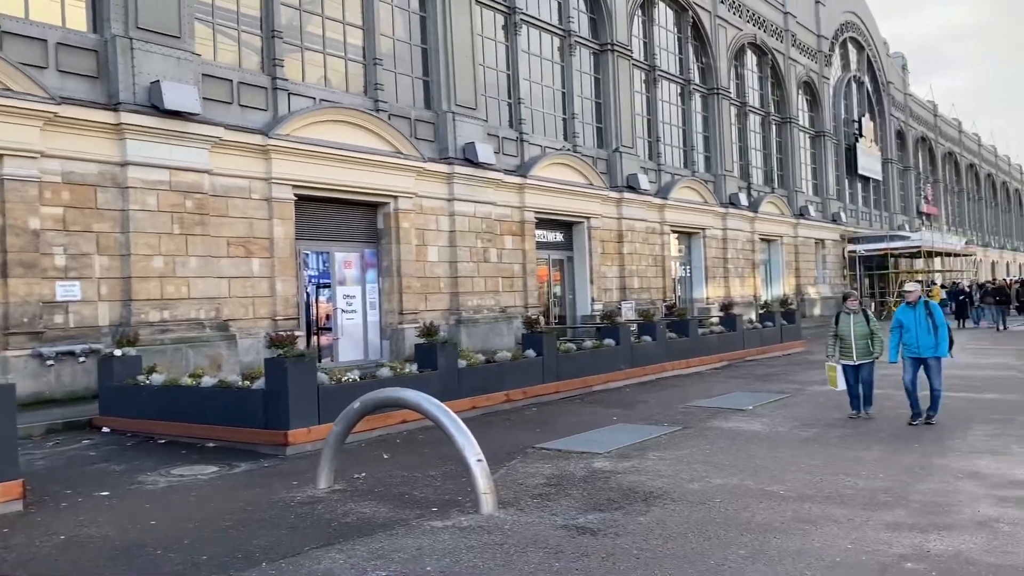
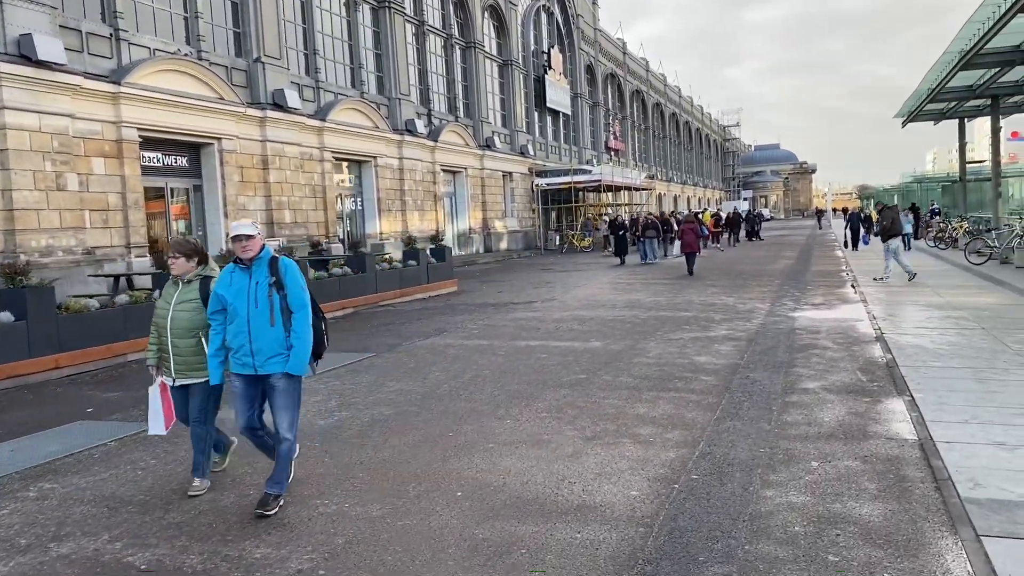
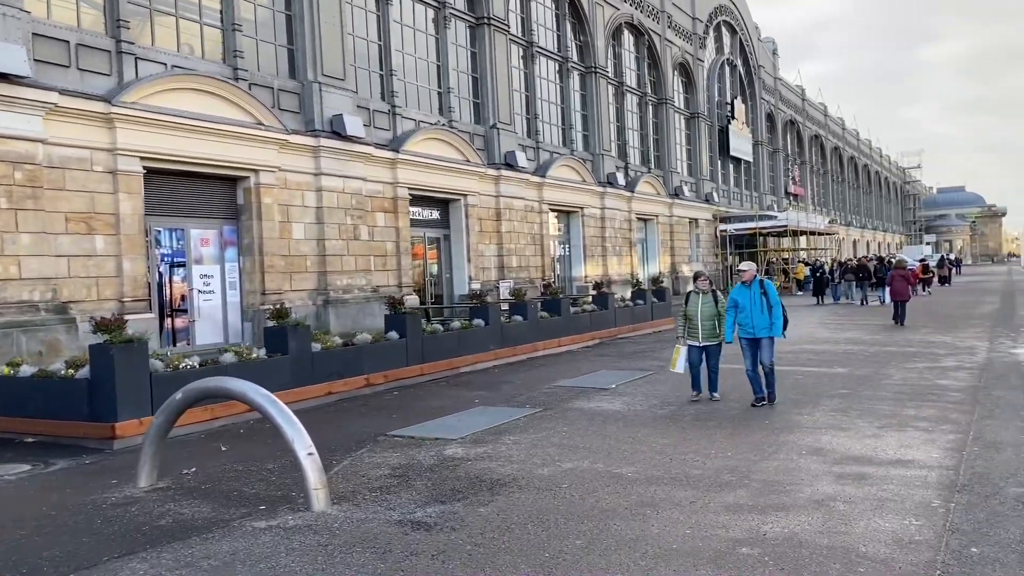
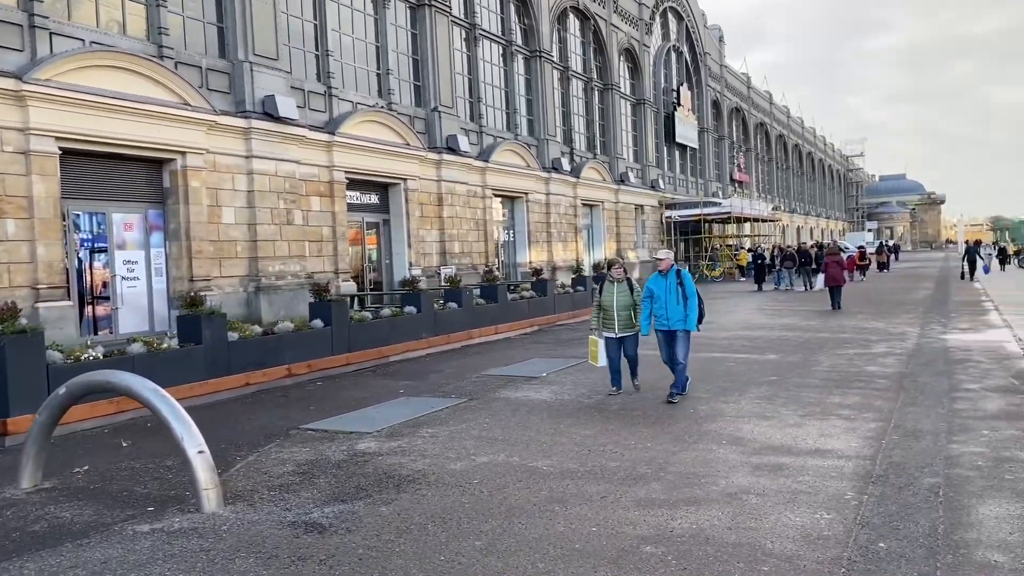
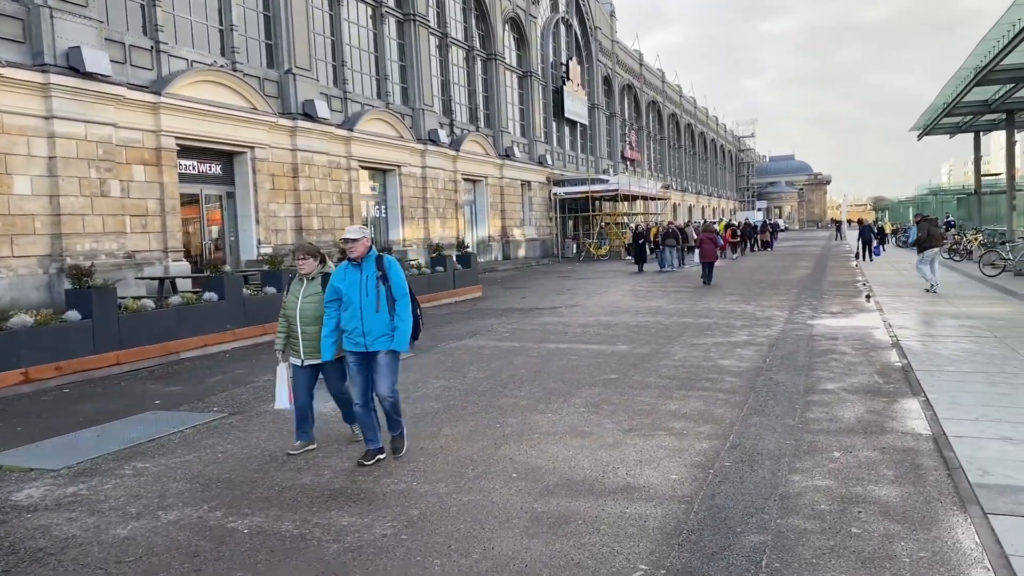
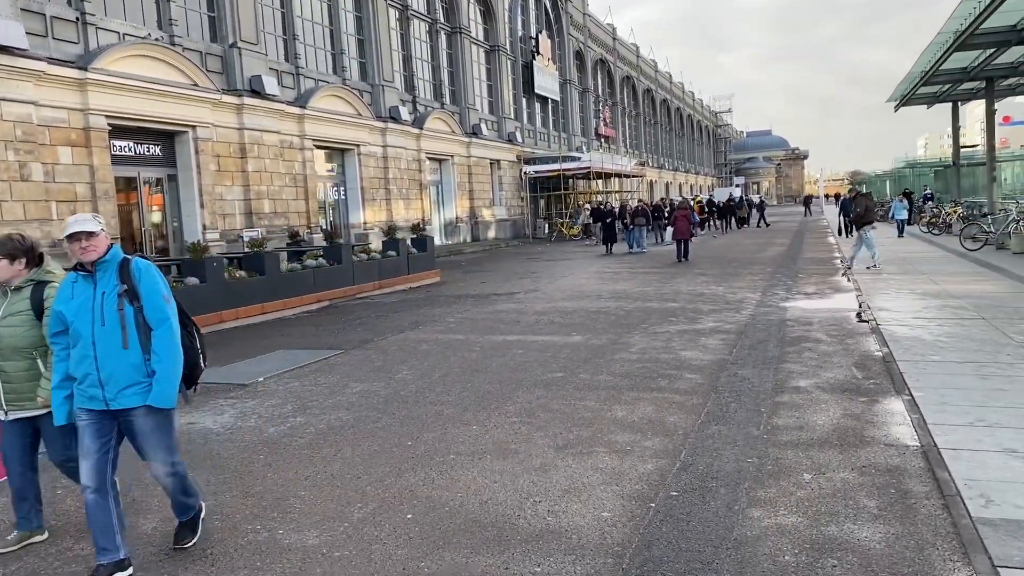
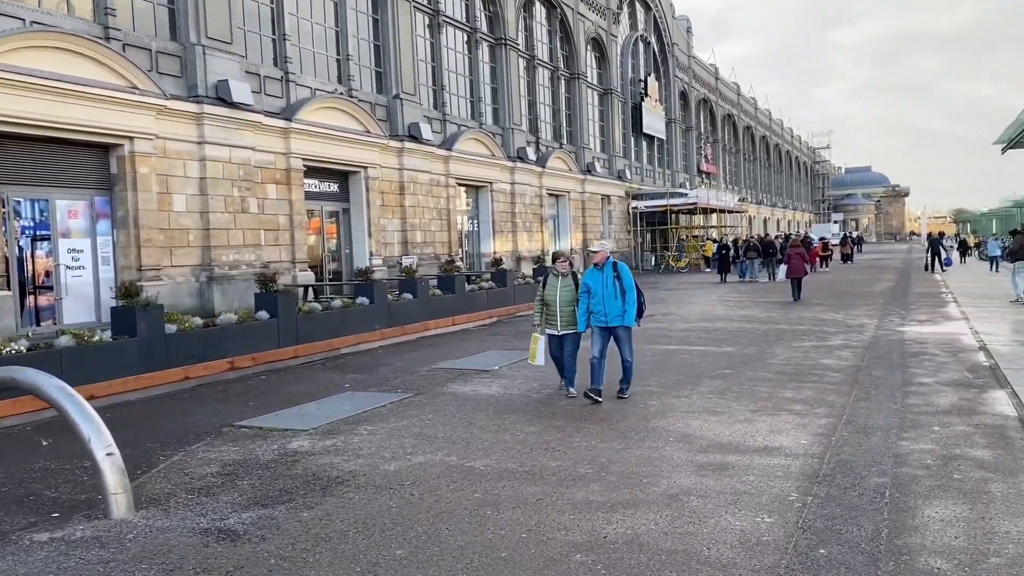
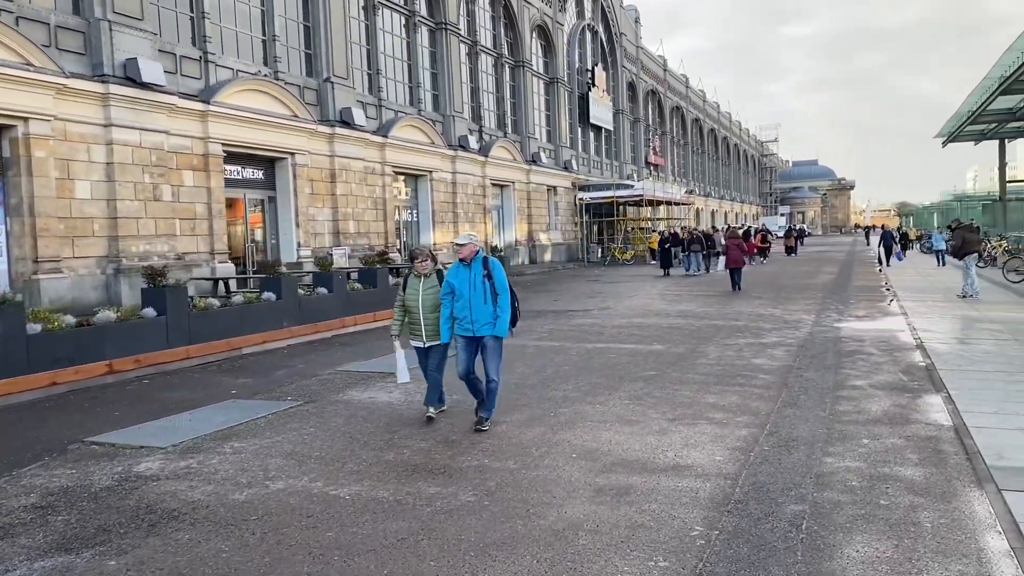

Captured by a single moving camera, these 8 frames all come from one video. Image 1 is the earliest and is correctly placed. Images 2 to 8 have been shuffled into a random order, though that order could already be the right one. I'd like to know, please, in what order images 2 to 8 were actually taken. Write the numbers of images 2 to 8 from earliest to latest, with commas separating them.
3, 4, 7, 8, 5, 2, 6
